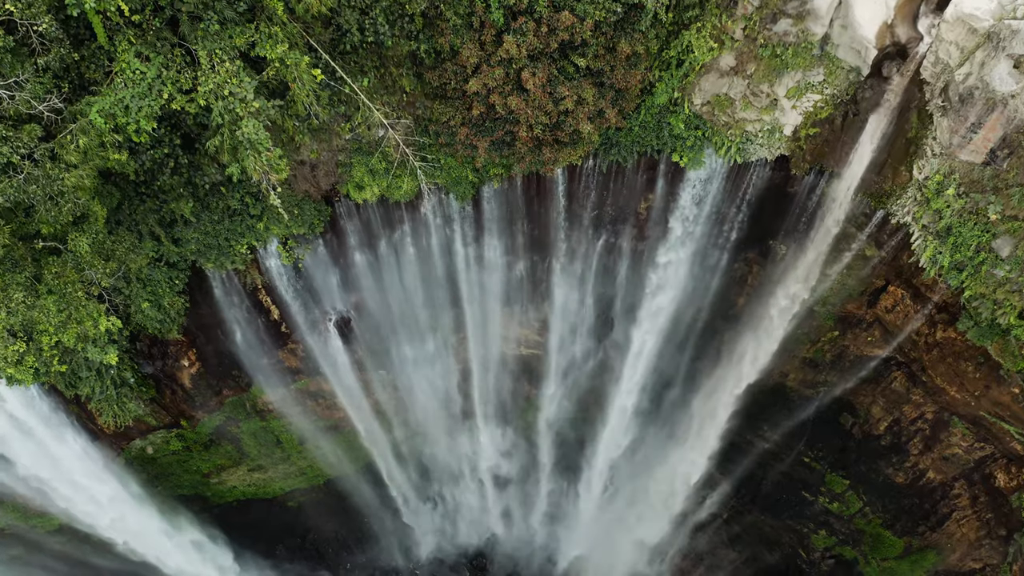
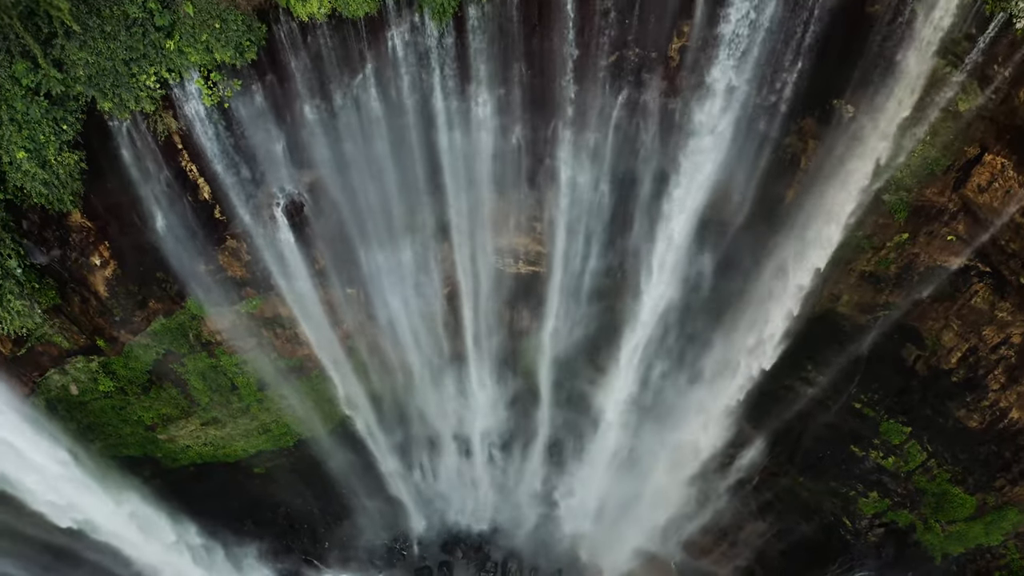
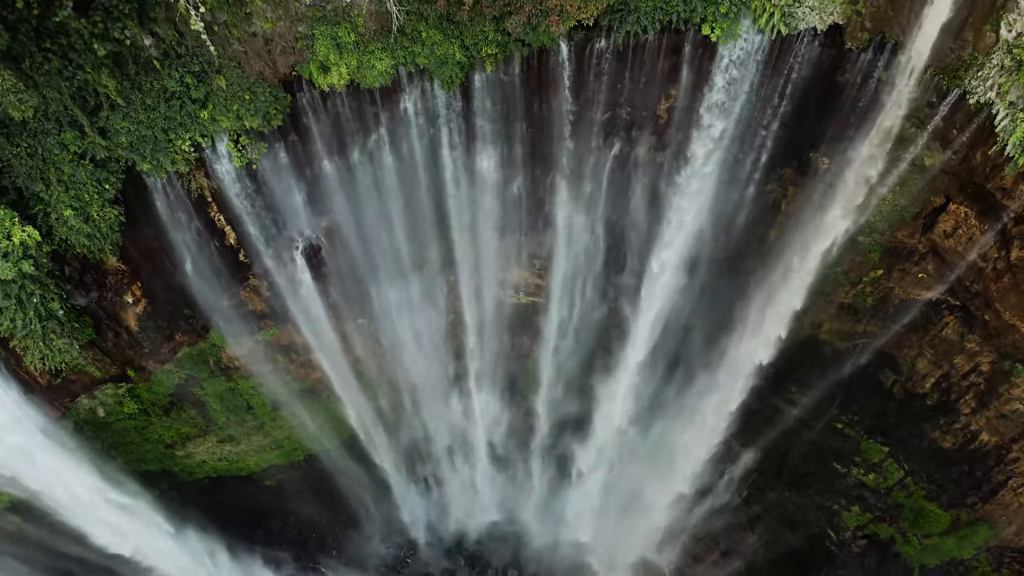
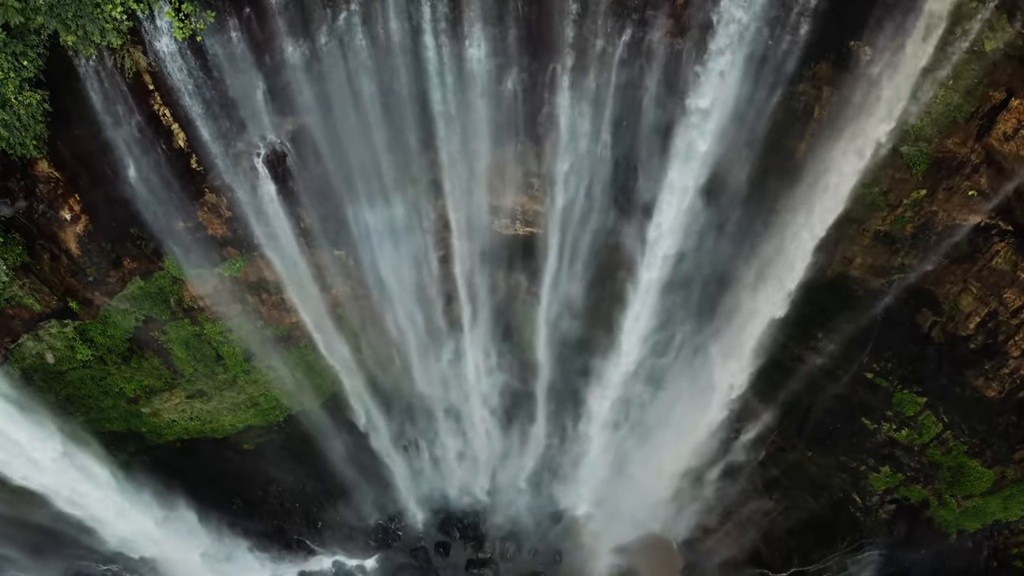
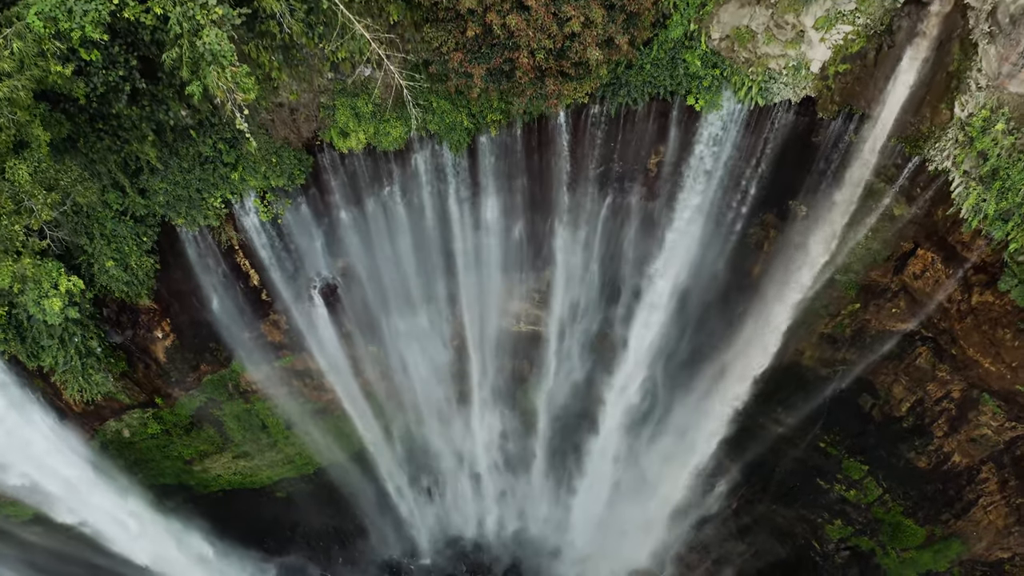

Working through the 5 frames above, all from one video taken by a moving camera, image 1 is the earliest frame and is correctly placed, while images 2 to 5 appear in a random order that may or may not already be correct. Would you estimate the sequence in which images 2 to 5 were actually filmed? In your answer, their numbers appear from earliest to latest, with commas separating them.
5, 3, 2, 4
